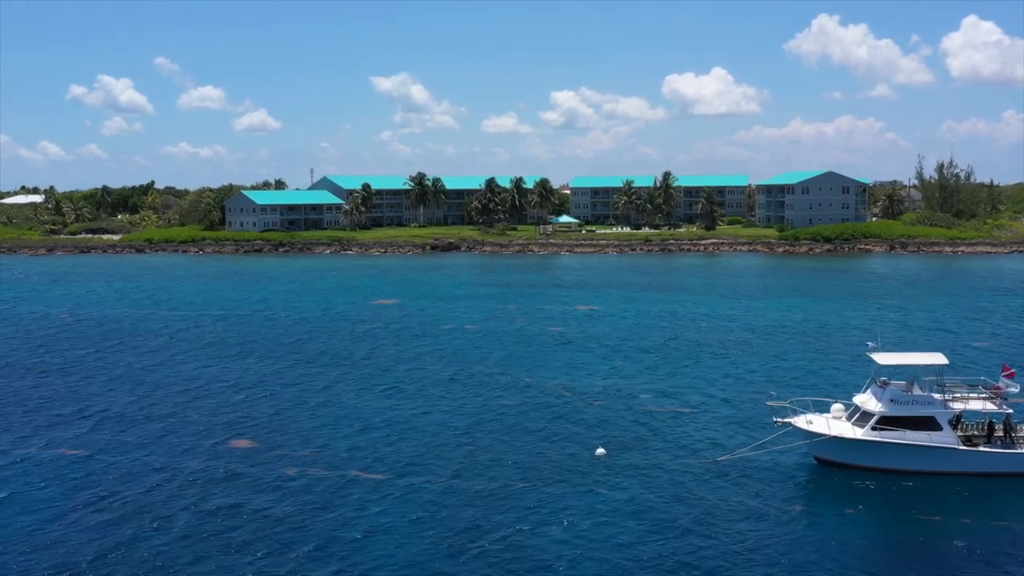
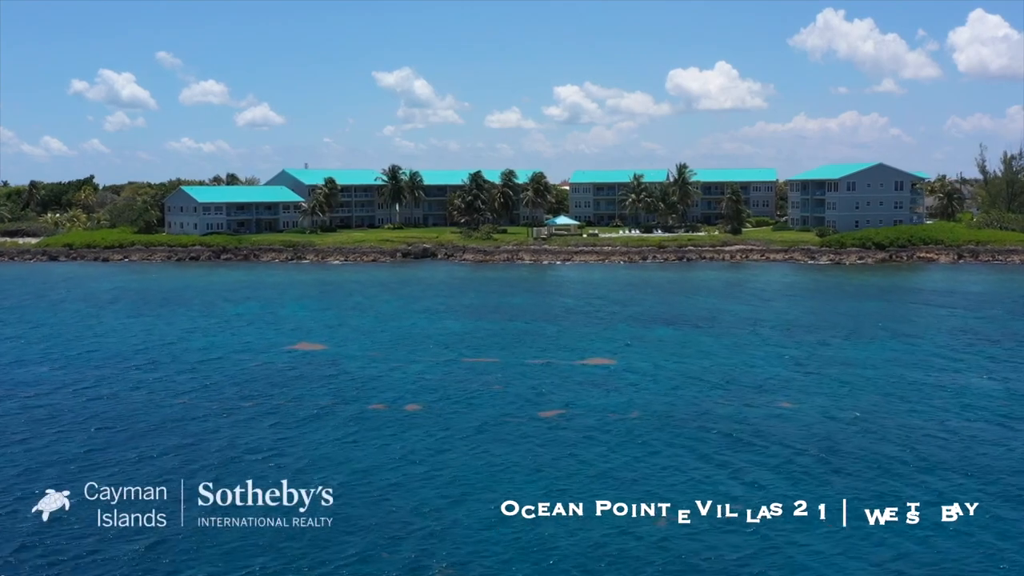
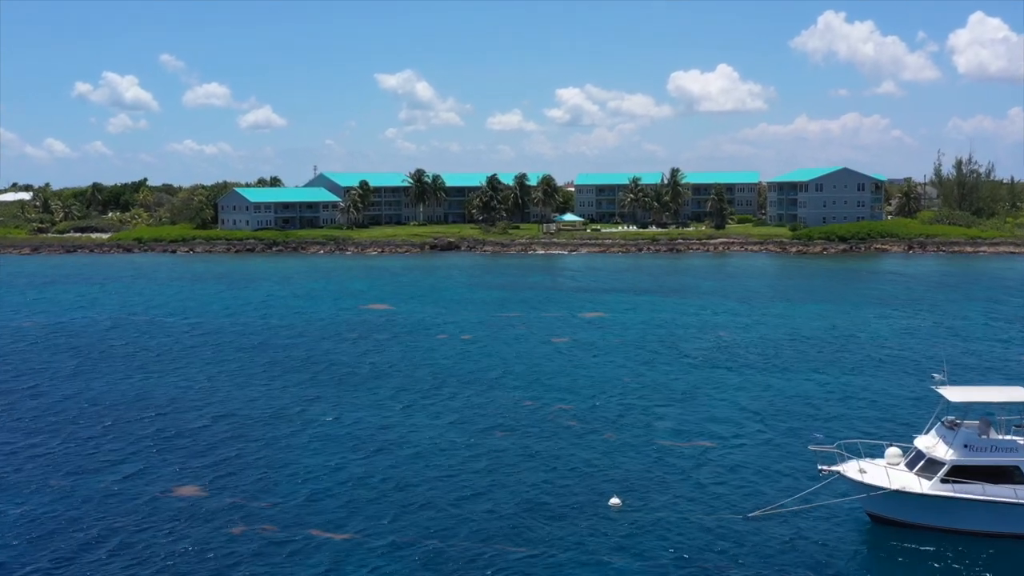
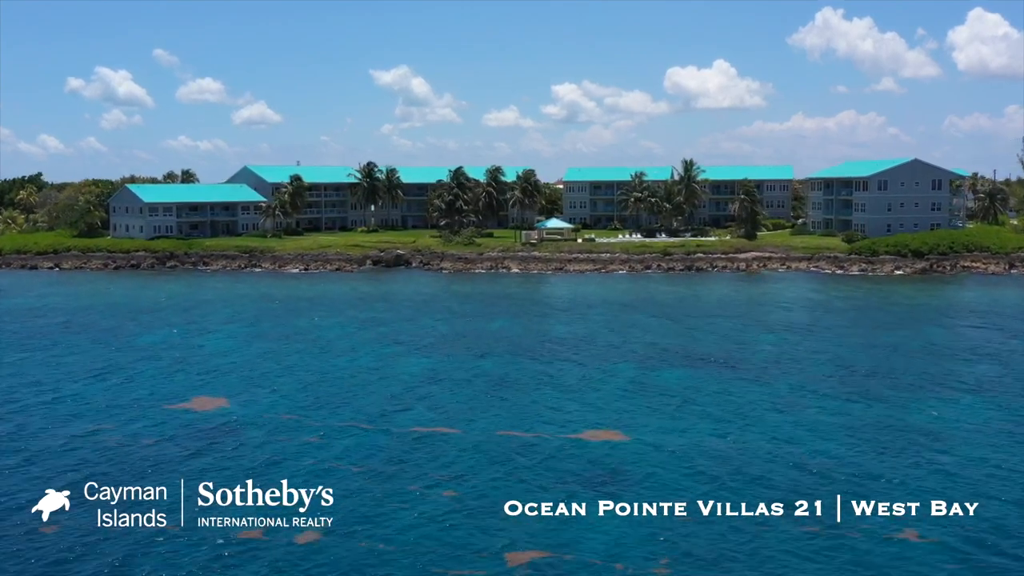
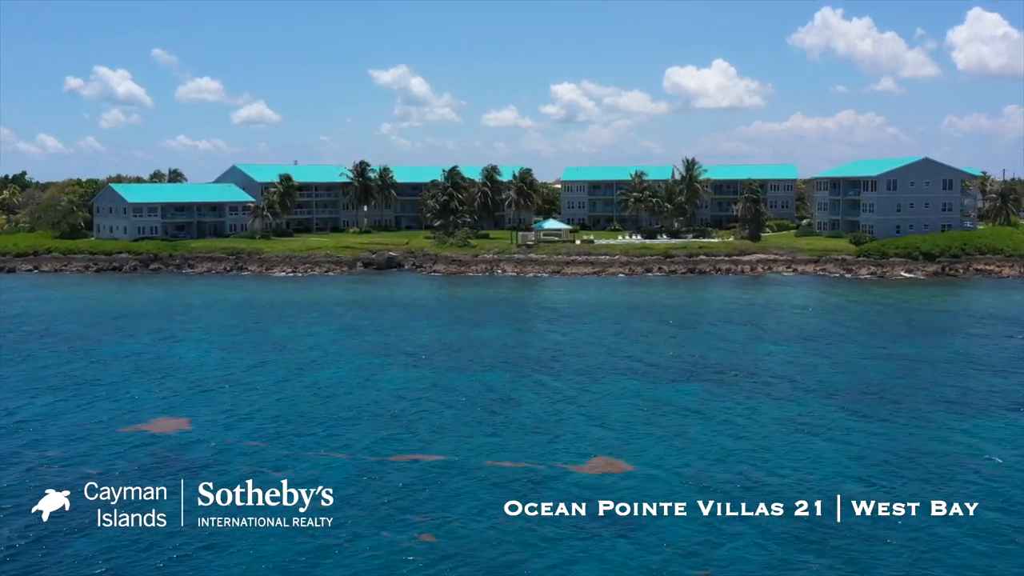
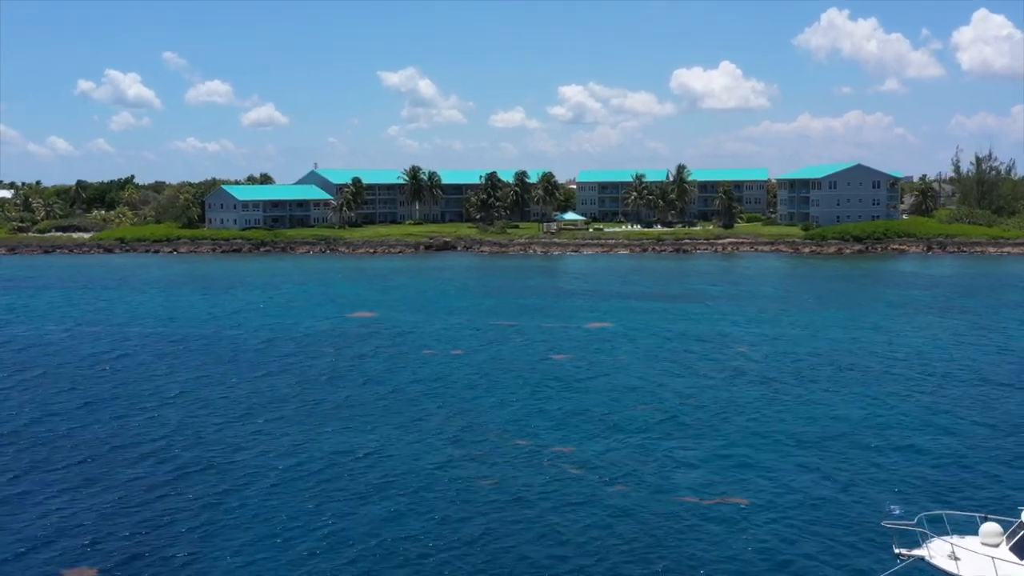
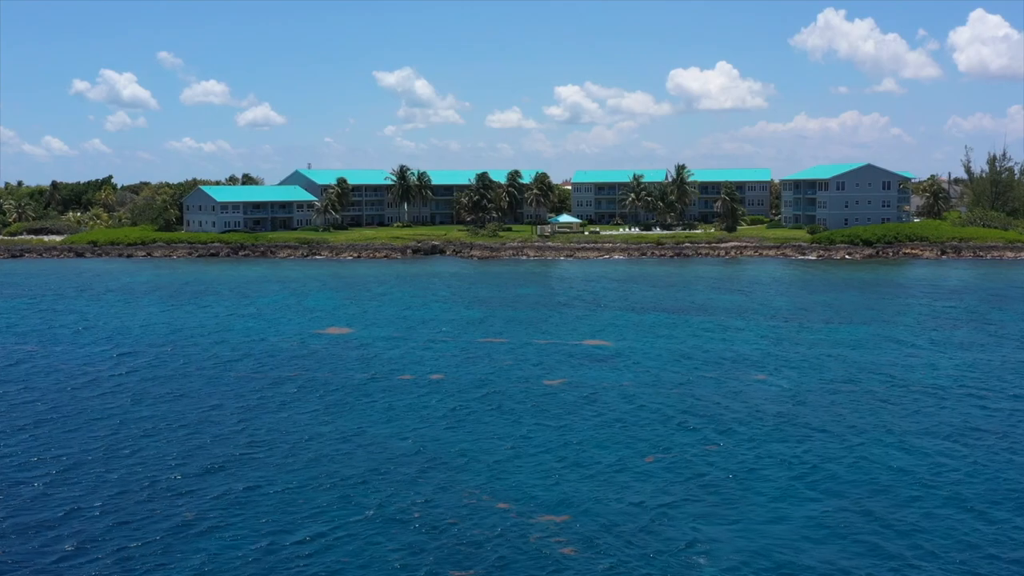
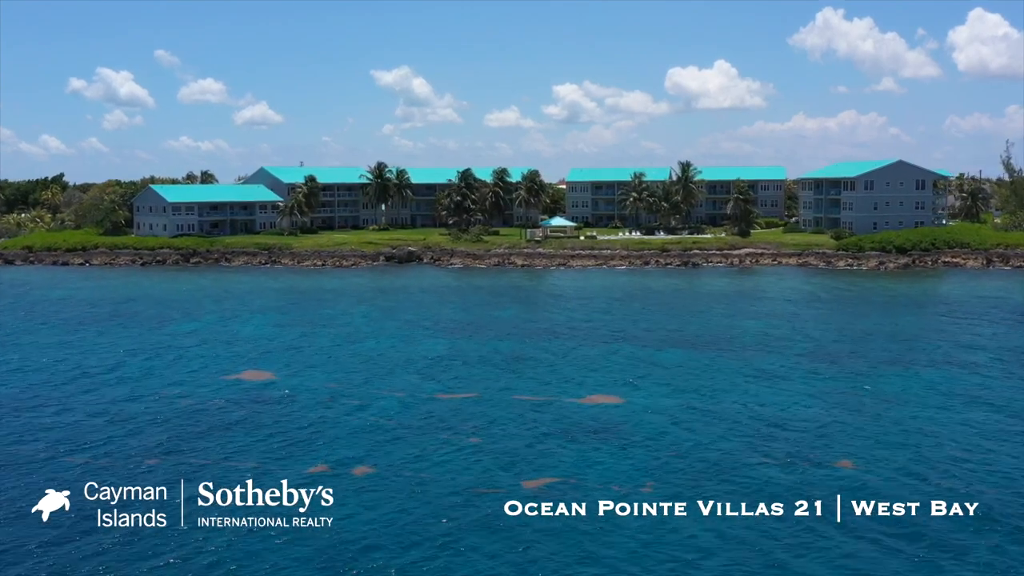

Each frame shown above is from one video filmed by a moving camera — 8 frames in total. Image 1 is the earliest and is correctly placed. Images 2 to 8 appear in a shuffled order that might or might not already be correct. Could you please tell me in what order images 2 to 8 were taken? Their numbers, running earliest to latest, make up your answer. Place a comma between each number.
3, 6, 7, 2, 8, 4, 5
